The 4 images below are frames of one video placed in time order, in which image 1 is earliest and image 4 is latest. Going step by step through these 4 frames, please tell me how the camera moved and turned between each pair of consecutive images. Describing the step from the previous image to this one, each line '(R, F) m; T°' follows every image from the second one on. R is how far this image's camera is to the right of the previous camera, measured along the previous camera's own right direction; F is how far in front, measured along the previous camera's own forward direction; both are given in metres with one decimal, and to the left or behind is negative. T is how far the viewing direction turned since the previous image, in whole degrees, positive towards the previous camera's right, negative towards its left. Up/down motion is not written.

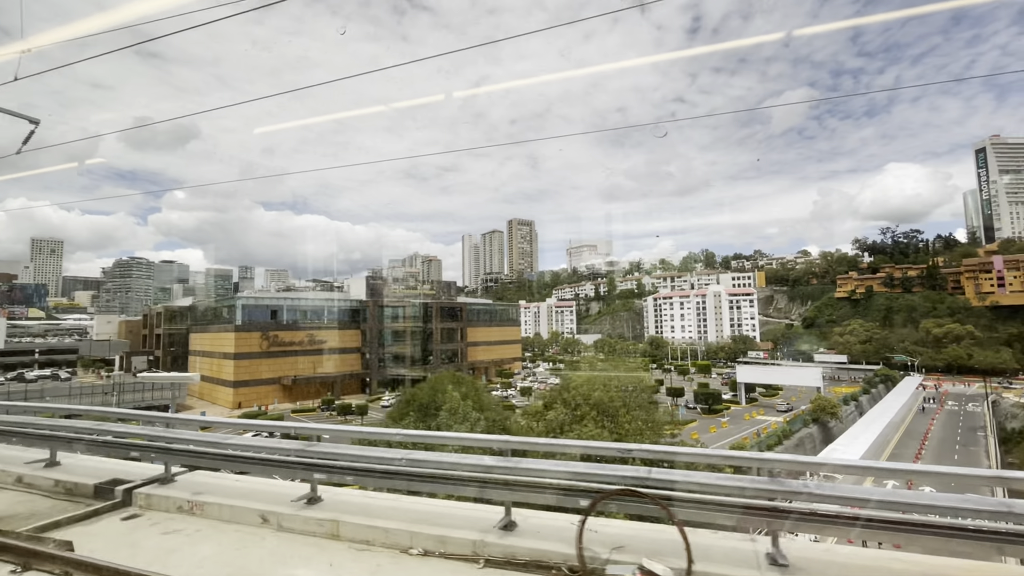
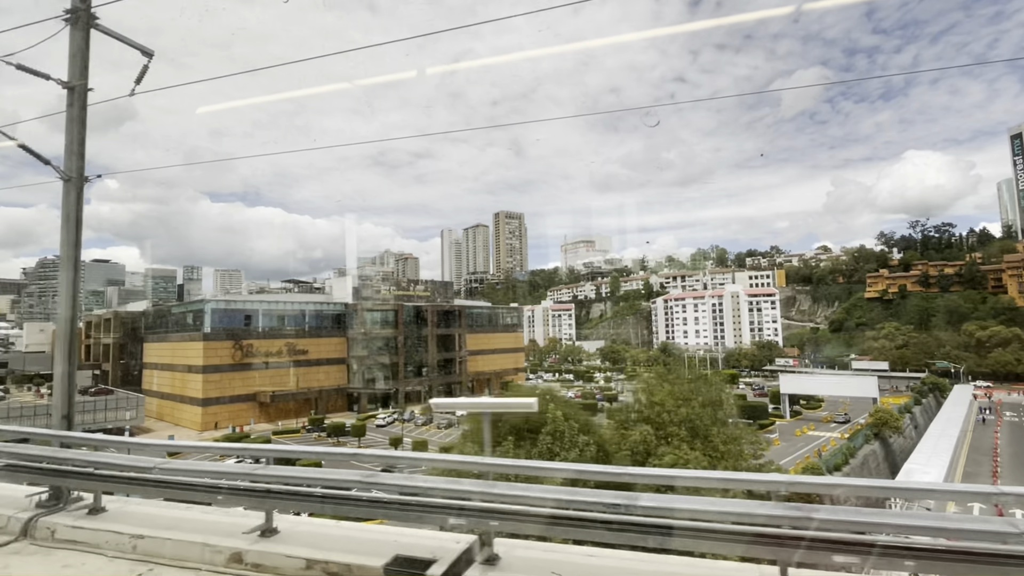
(+0.1, +0.4) m; -1°
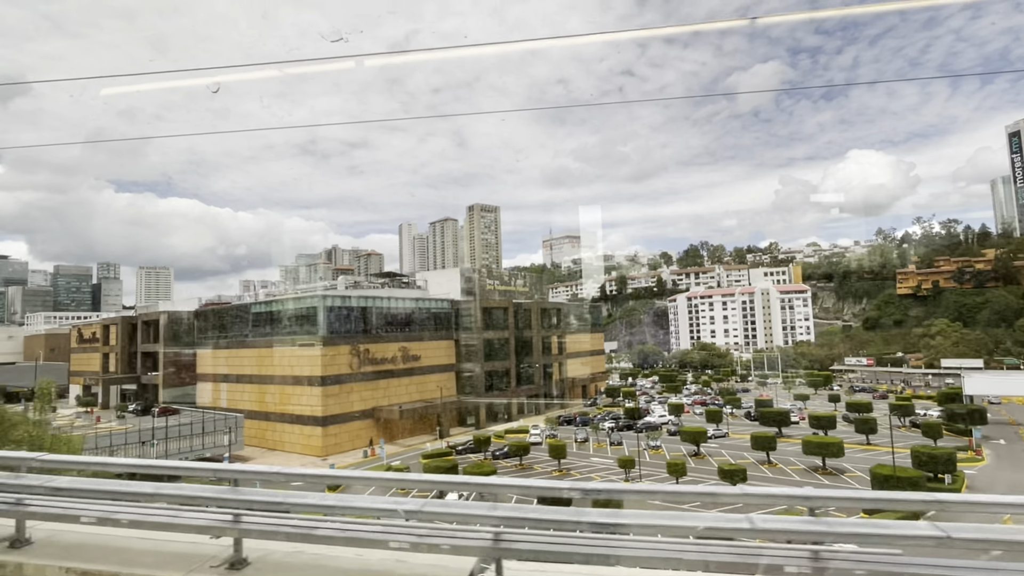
(-1.2, +0.5) m; +4°
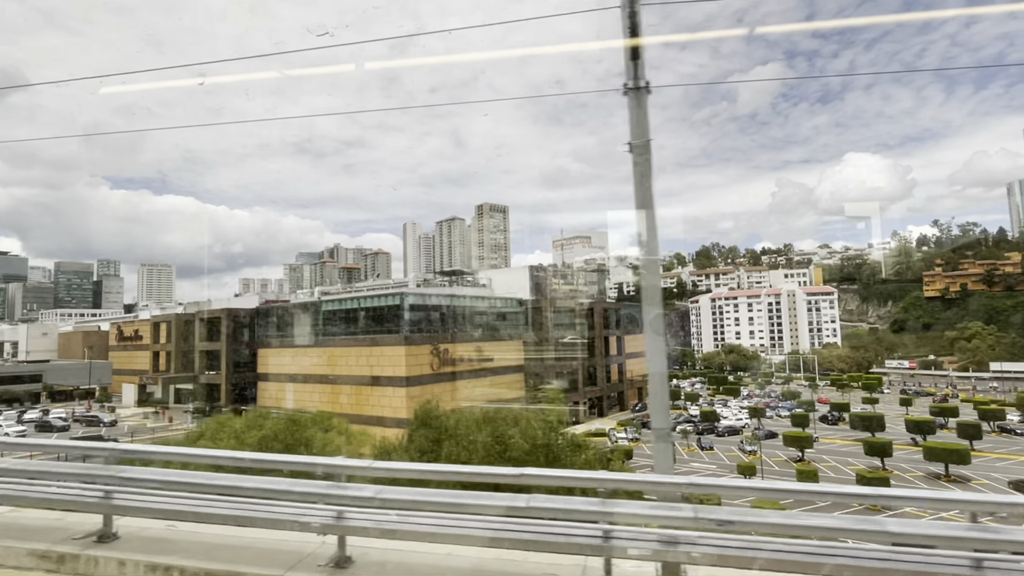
(-0.5, +0.1) m; 0°
